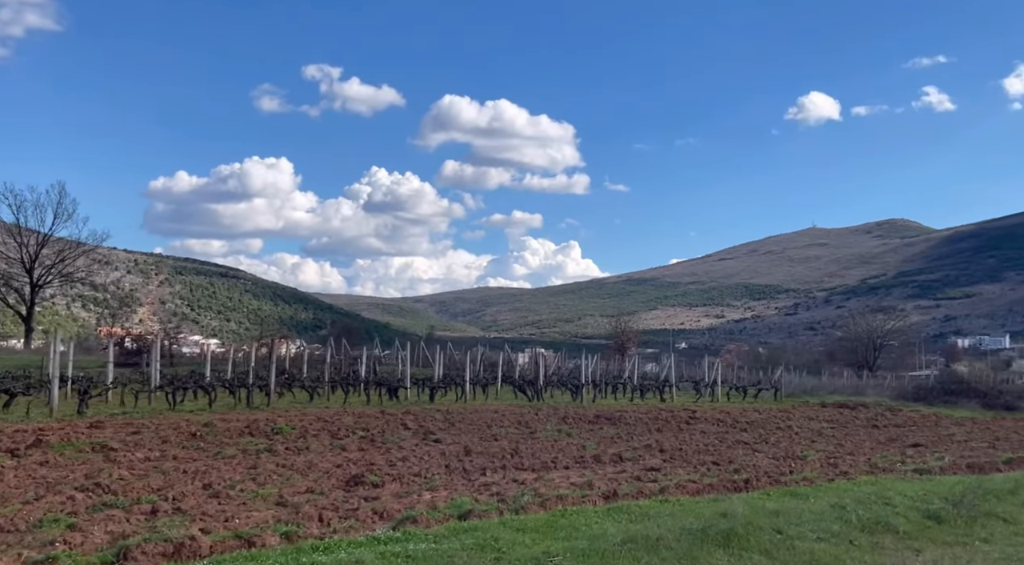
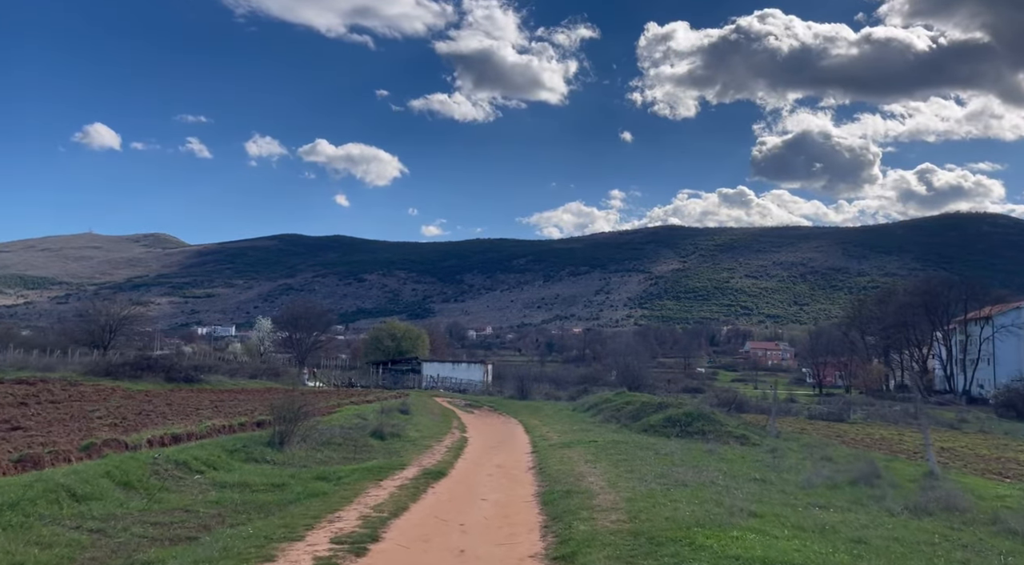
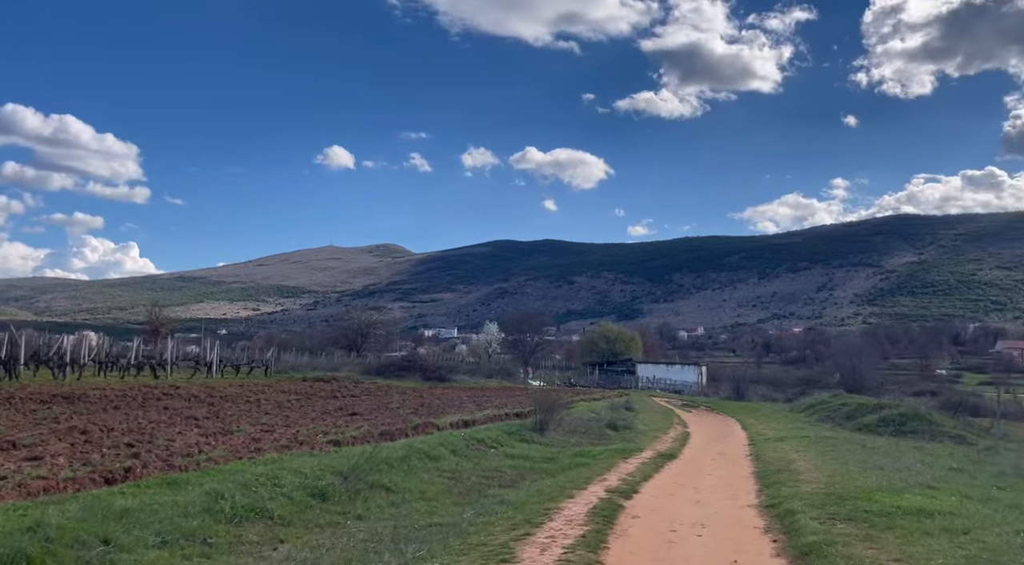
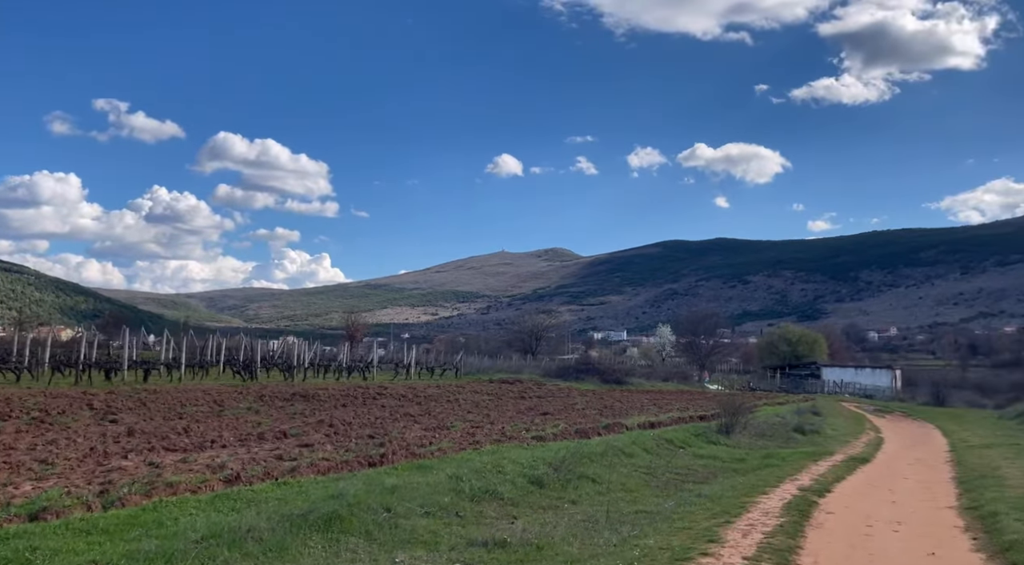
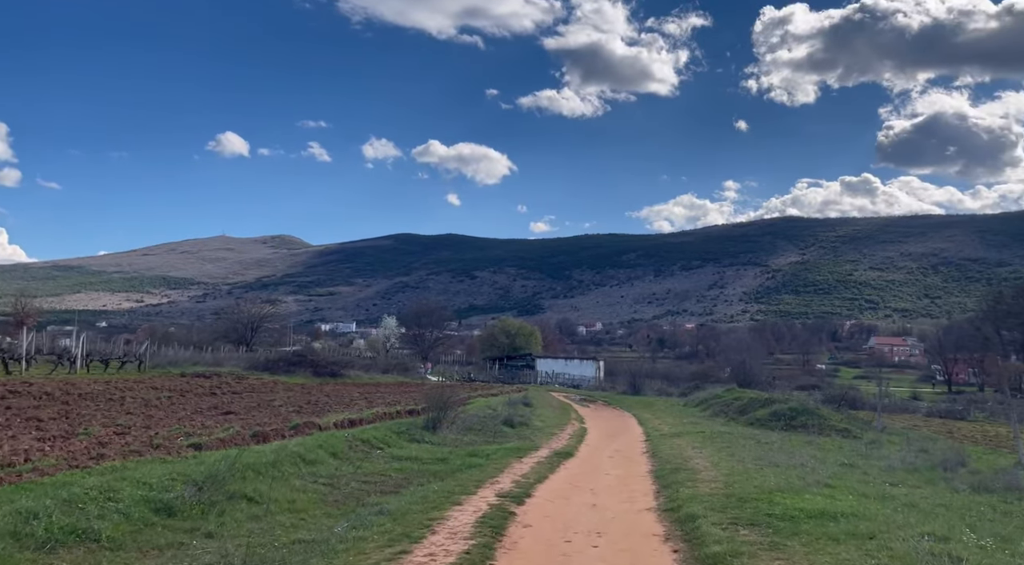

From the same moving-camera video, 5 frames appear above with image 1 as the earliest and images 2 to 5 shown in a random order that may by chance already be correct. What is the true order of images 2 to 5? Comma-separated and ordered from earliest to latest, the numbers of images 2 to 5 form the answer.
4, 3, 5, 2
